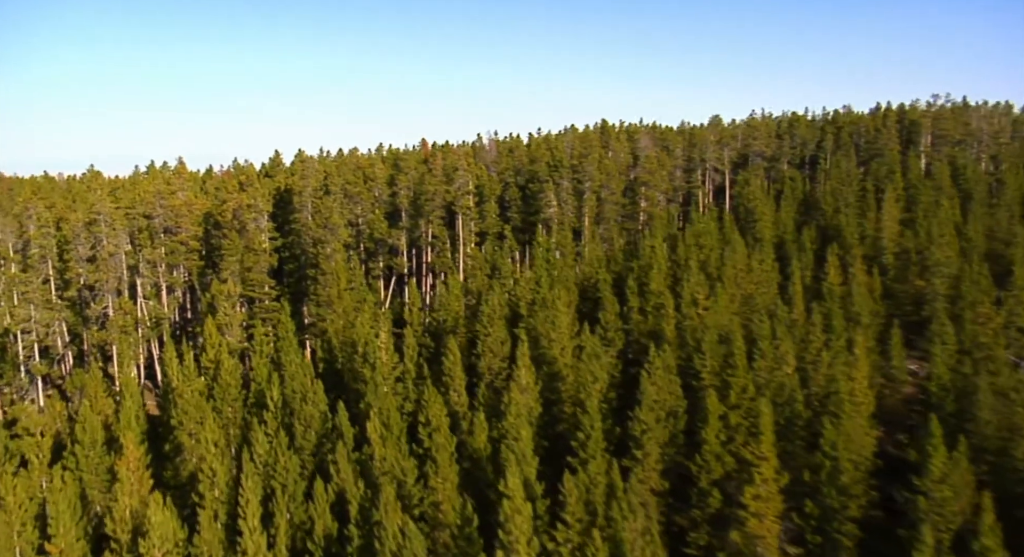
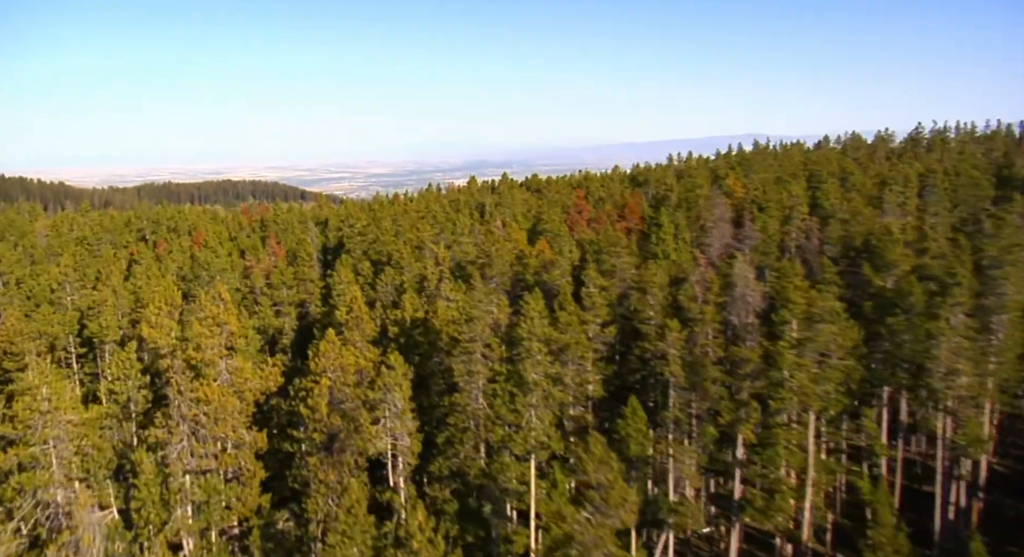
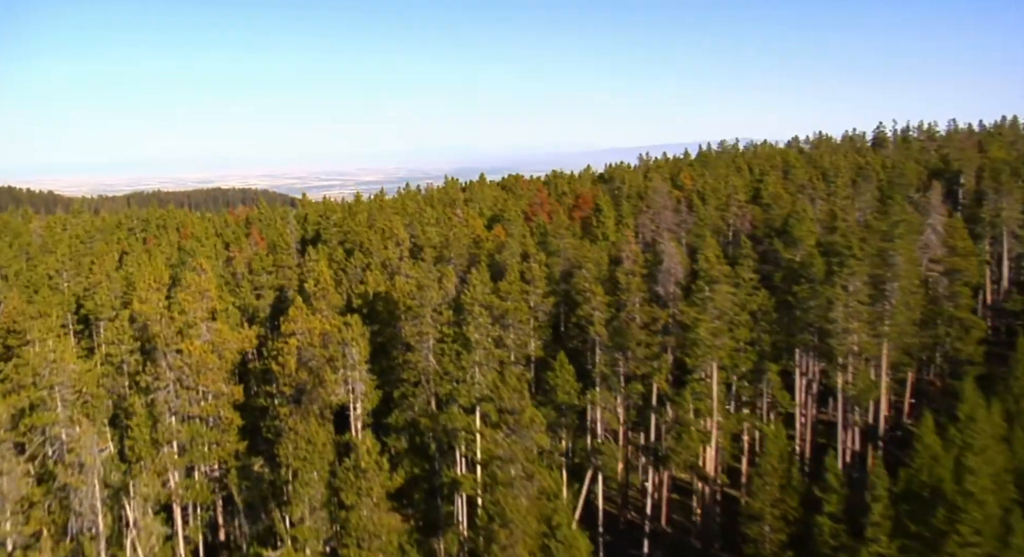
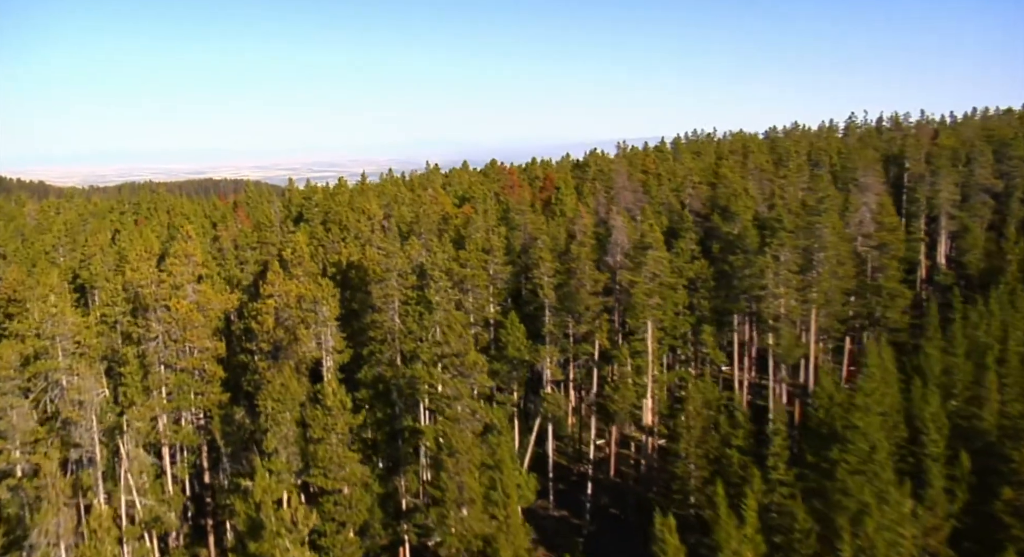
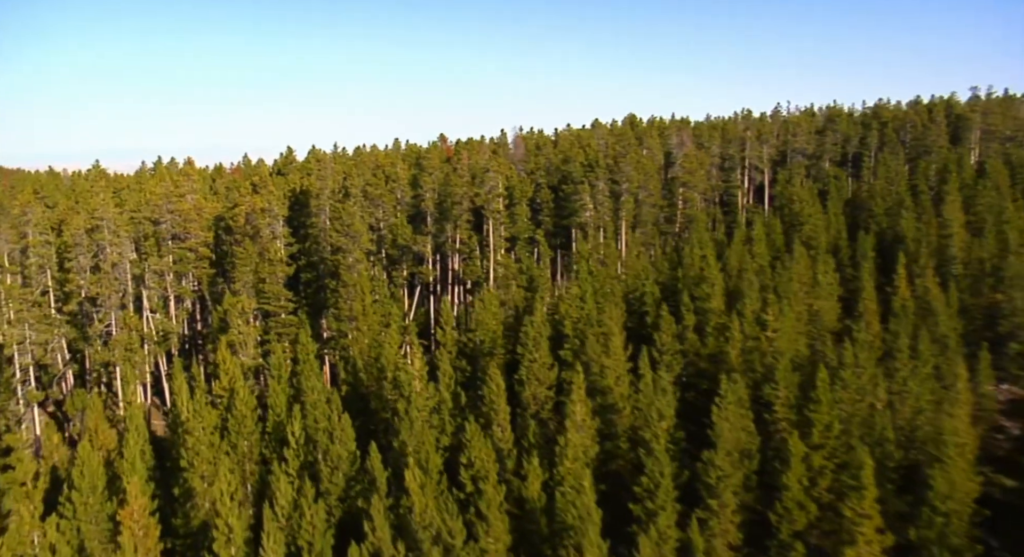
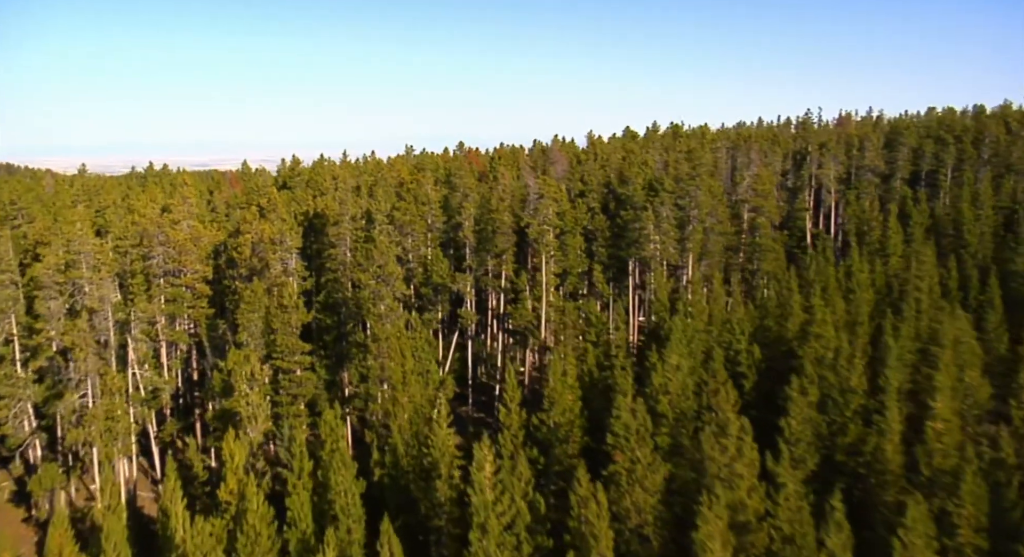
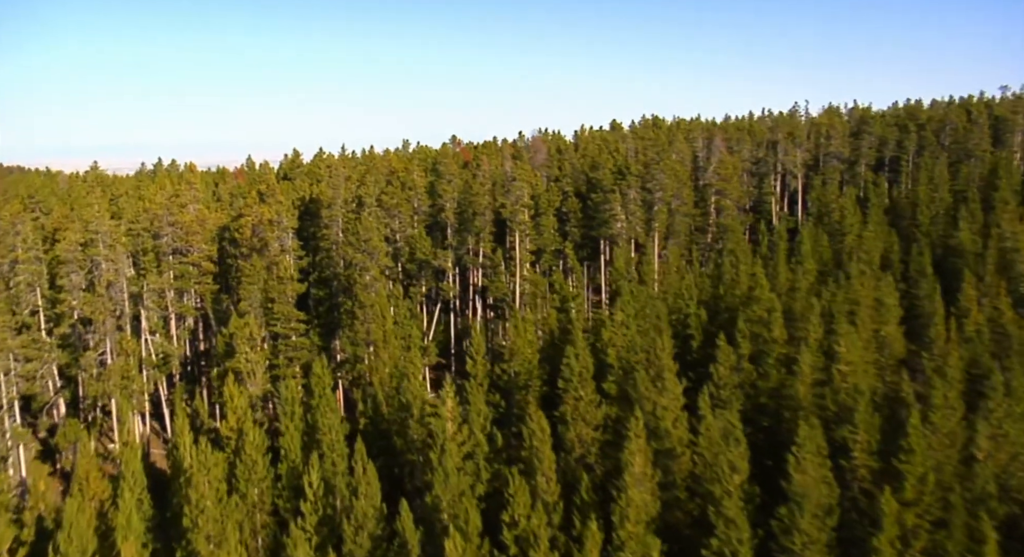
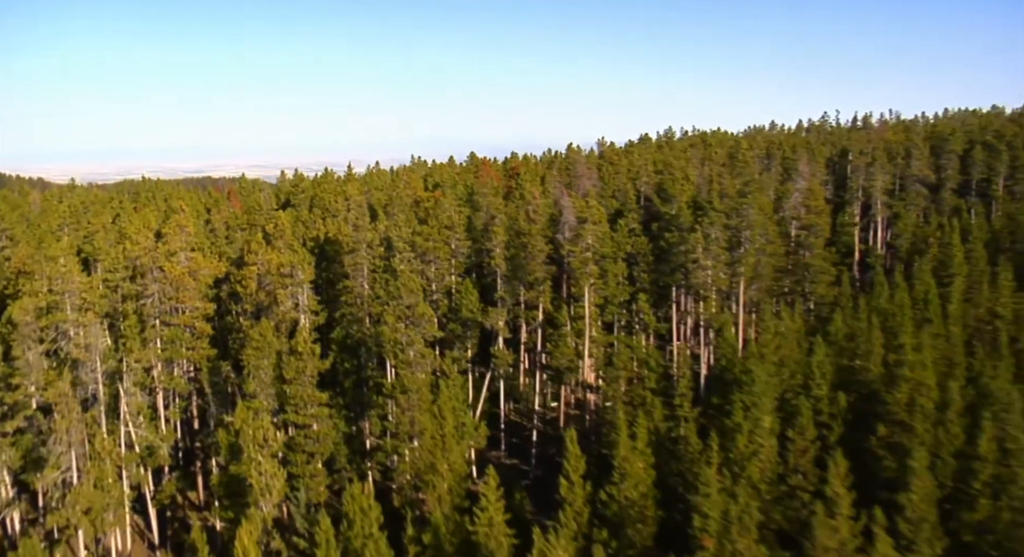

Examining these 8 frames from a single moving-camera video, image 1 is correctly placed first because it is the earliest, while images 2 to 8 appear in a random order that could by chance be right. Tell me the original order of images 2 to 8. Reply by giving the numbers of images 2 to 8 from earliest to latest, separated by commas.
5, 7, 6, 8, 4, 3, 2
